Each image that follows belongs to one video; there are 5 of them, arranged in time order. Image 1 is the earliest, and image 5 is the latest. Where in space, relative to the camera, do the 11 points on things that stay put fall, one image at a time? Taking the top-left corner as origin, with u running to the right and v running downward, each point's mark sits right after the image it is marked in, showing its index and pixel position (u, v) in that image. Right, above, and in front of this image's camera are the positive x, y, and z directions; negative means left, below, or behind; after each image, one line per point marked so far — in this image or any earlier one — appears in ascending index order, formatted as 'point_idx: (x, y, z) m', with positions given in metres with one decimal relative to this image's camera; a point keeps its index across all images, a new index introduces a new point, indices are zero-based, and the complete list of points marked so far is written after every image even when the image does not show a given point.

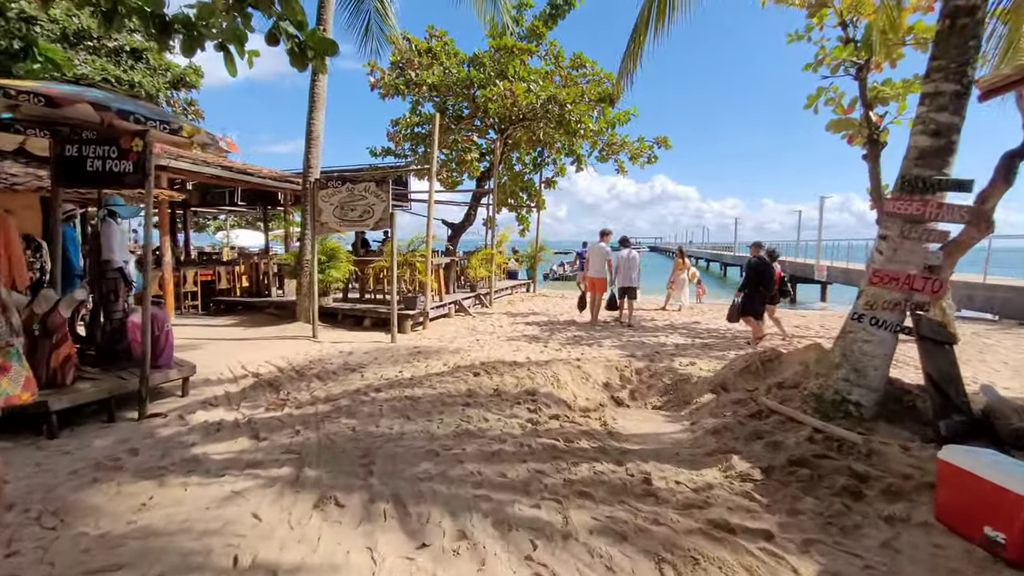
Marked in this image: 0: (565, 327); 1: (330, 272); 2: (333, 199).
0: (+1.0, -0.7, +8.8) m
1: (-3.1, +0.3, +8.4) m
2: (-2.7, +1.4, +7.3) m
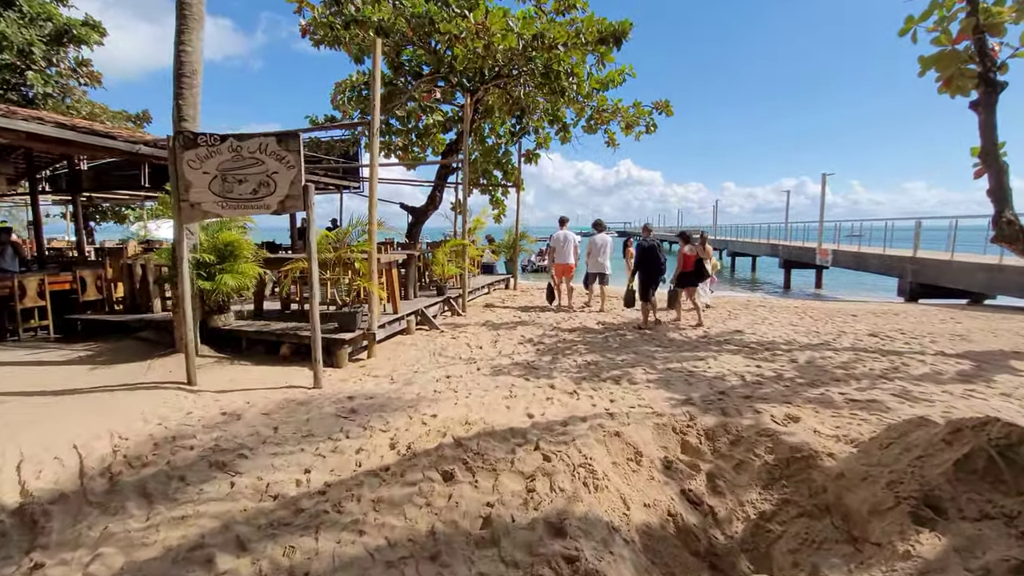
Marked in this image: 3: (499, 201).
0: (+0.8, -0.8, +6.3) m
1: (-3.3, +0.1, +5.7) m
2: (-2.9, +1.2, +4.6) m
3: (-0.4, +2.7, +14.9) m
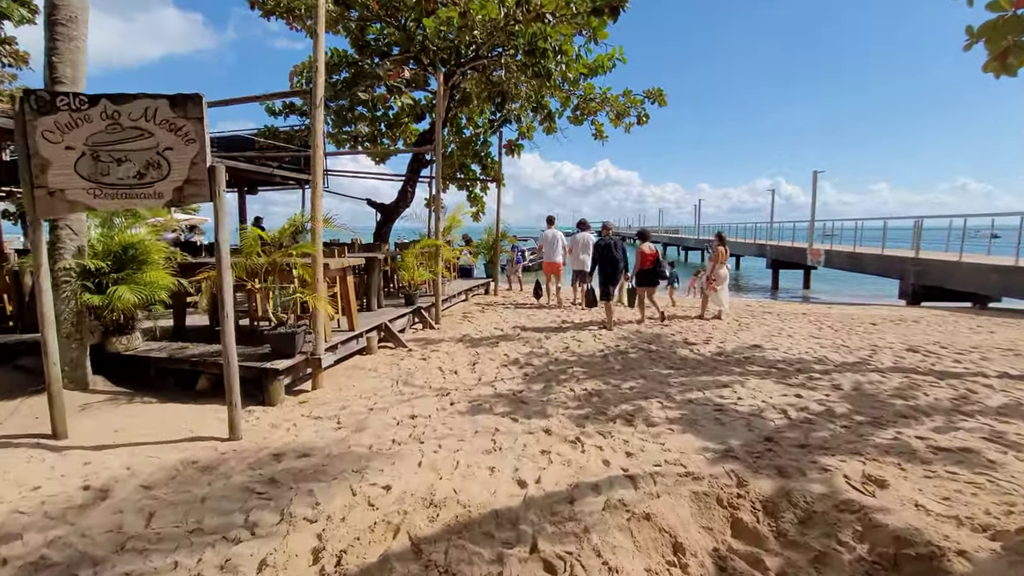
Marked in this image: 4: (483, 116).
0: (+0.6, -0.9, +5.2) m
1: (-3.5, 0.0, +4.4) m
2: (-3.0, +1.0, +3.3) m
3: (-1.0, +2.5, +13.7) m
4: (-0.7, +4.3, +12.1) m
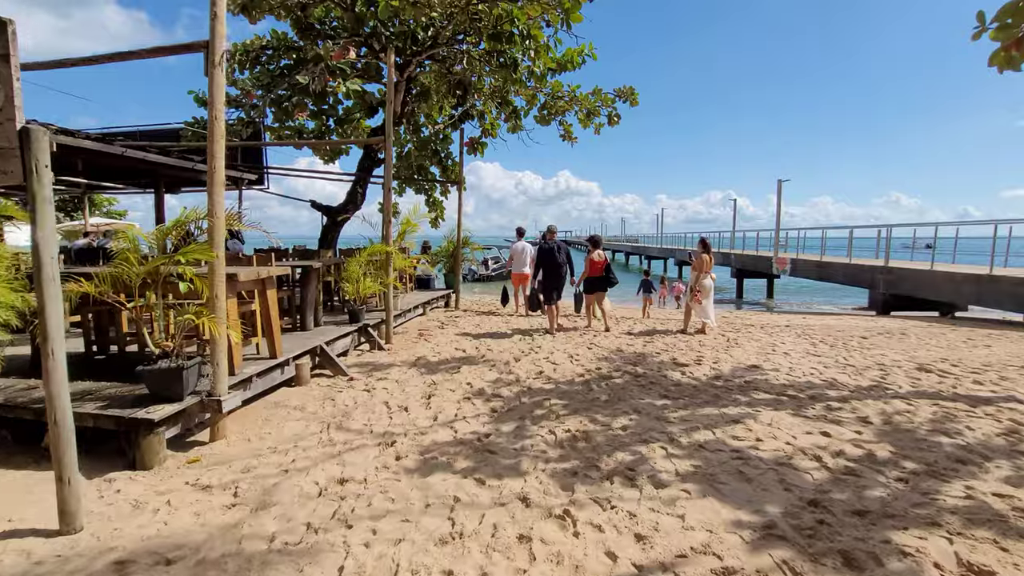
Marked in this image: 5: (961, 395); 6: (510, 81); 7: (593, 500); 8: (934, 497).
0: (+0.3, -1.0, +4.2) m
1: (-3.8, -0.2, +3.1) m
2: (-3.2, +0.9, +2.1) m
3: (-2.0, +2.2, +12.7) m
4: (-1.6, +4.0, +11.1) m
5: (+4.1, -1.0, +4.5) m
6: (0.0, +4.0, +9.4) m
7: (+0.5, -1.2, +2.8) m
8: (+2.4, -1.2, +2.8) m
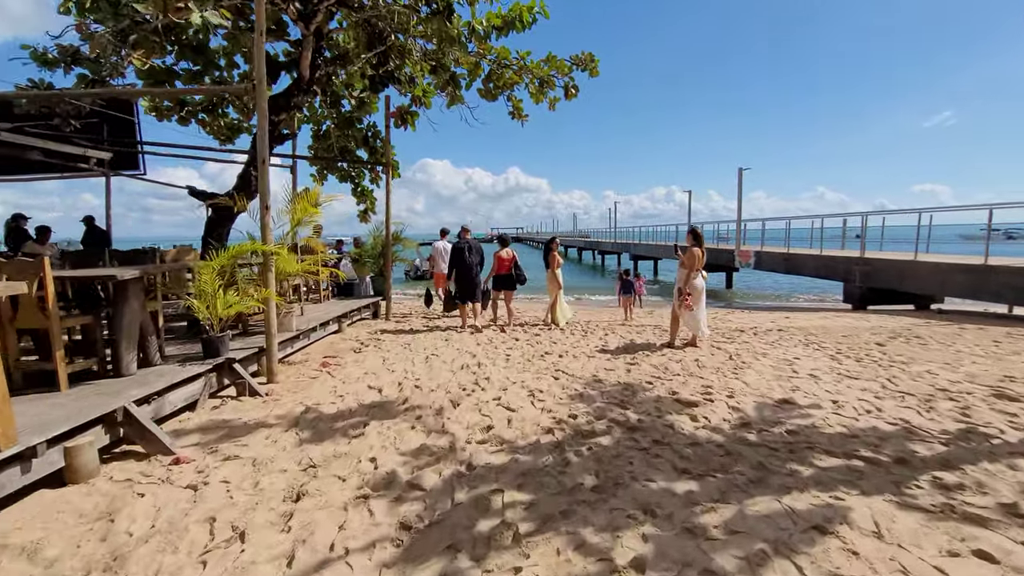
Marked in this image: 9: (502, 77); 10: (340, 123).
0: (-0.1, -1.1, +2.5) m
1: (-4.0, -0.4, +1.0) m
2: (-3.4, +0.7, 0.0) m
3: (-3.2, +2.1, +10.7) m
4: (-2.8, +3.9, +9.1) m
5: (+3.7, -1.0, +3.1) m
6: (-1.0, +3.9, +7.6) m
7: (+0.2, -1.3, +1.0) m
8: (+2.2, -1.2, +1.2) m
9: (-0.2, +4.3, +9.8) m
10: (-3.3, +3.2, +9.2) m
